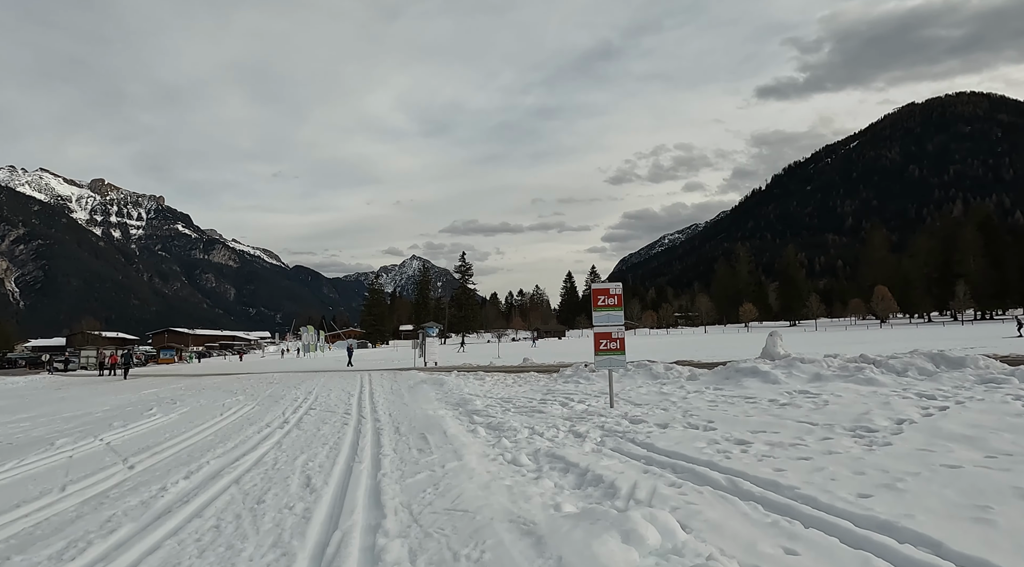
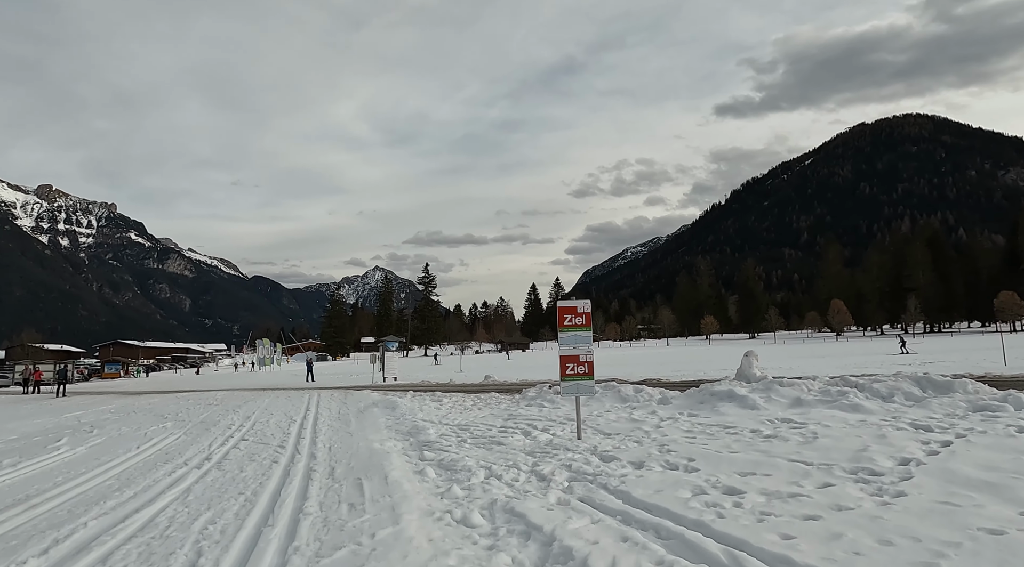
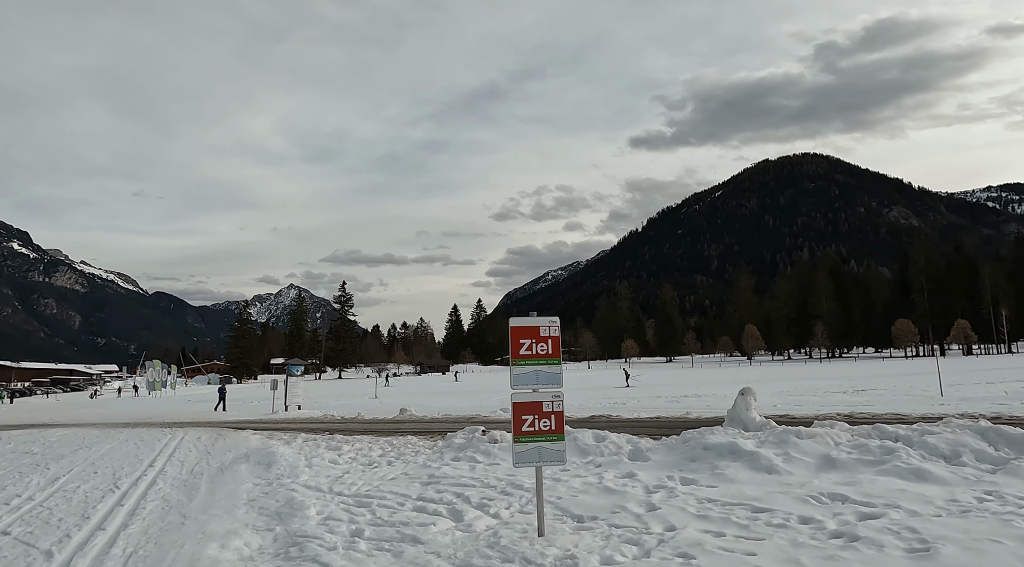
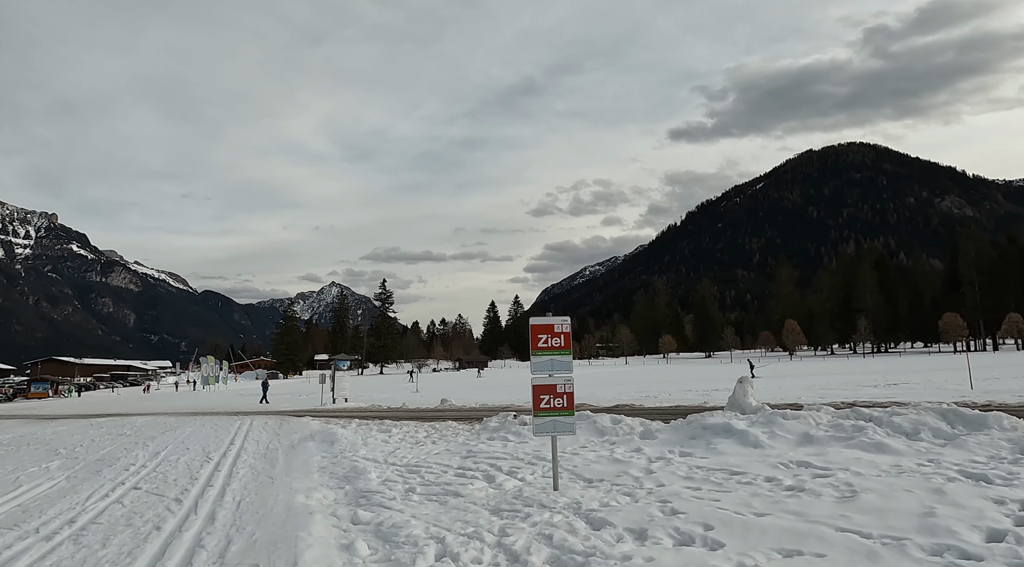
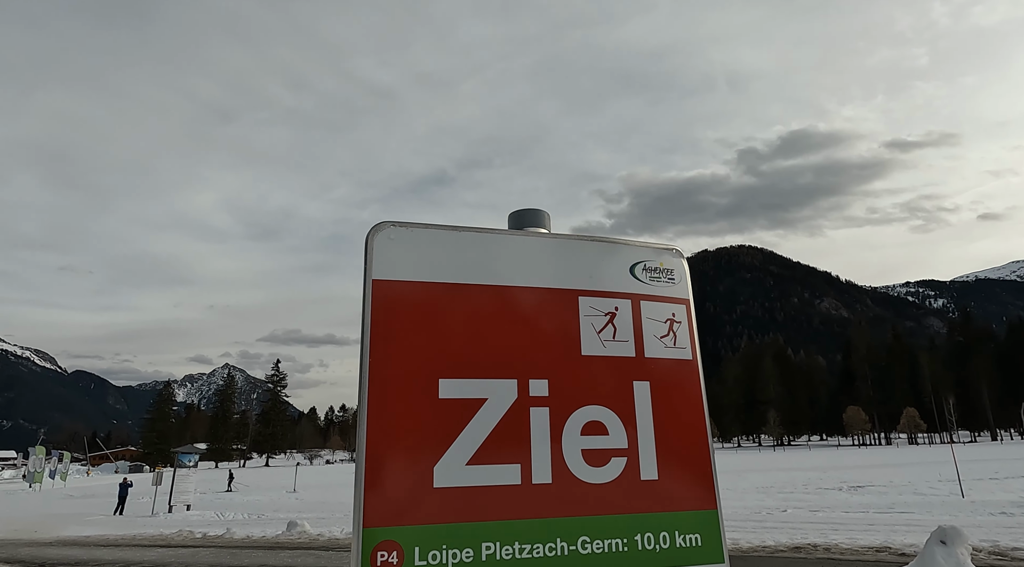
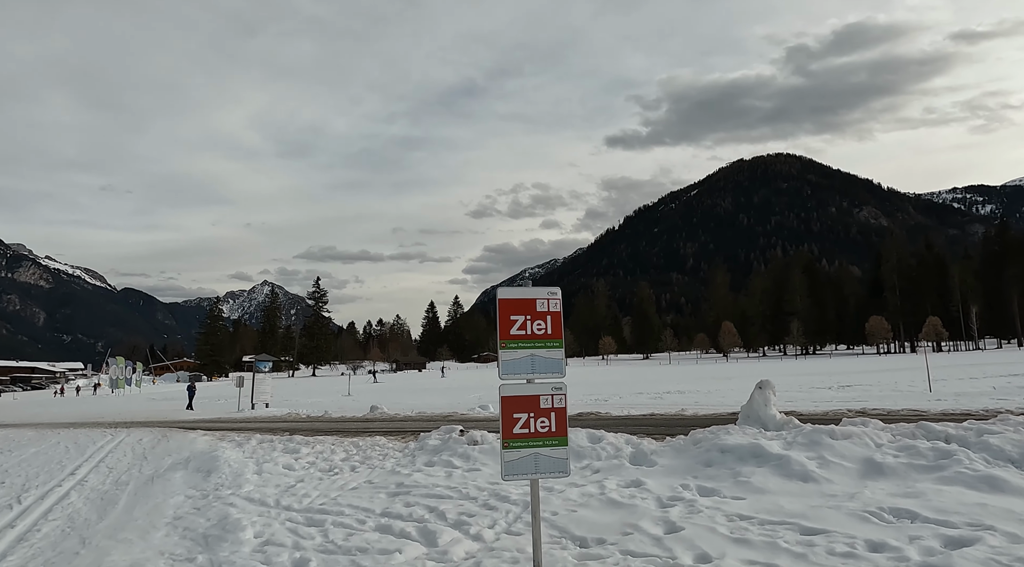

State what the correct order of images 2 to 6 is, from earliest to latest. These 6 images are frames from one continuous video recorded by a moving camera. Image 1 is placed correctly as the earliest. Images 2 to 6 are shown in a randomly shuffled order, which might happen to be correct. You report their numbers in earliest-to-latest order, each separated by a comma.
2, 4, 3, 6, 5
